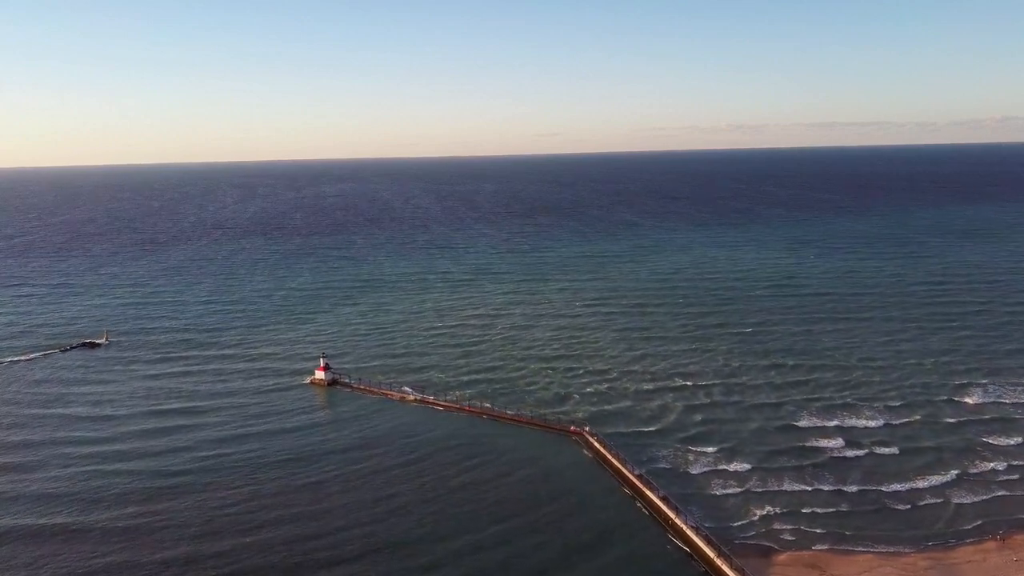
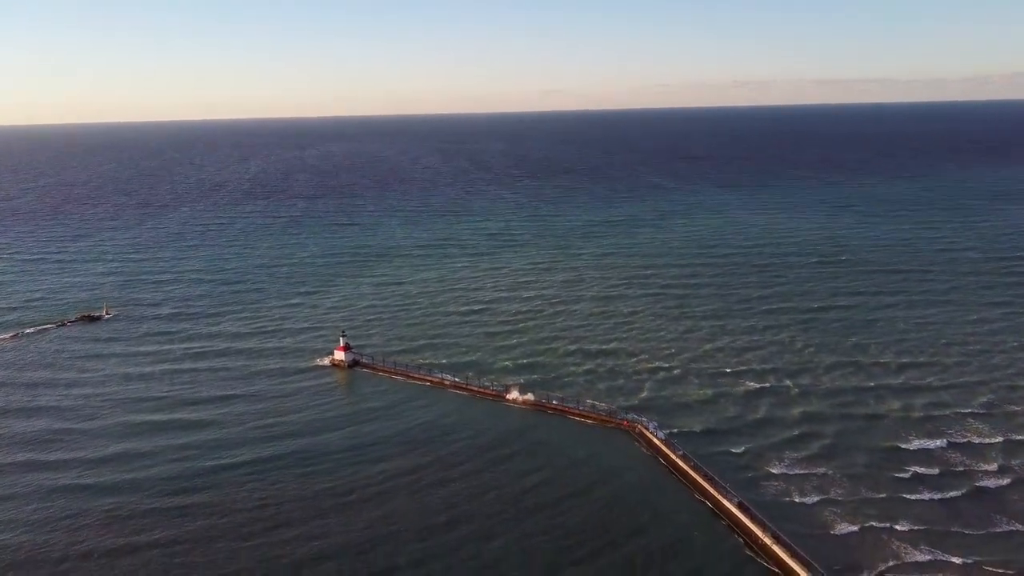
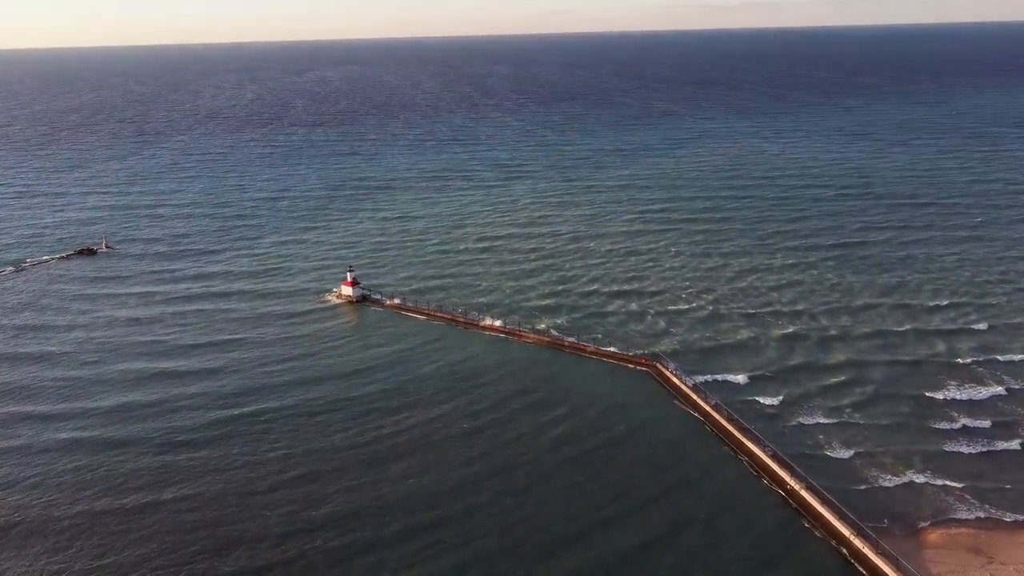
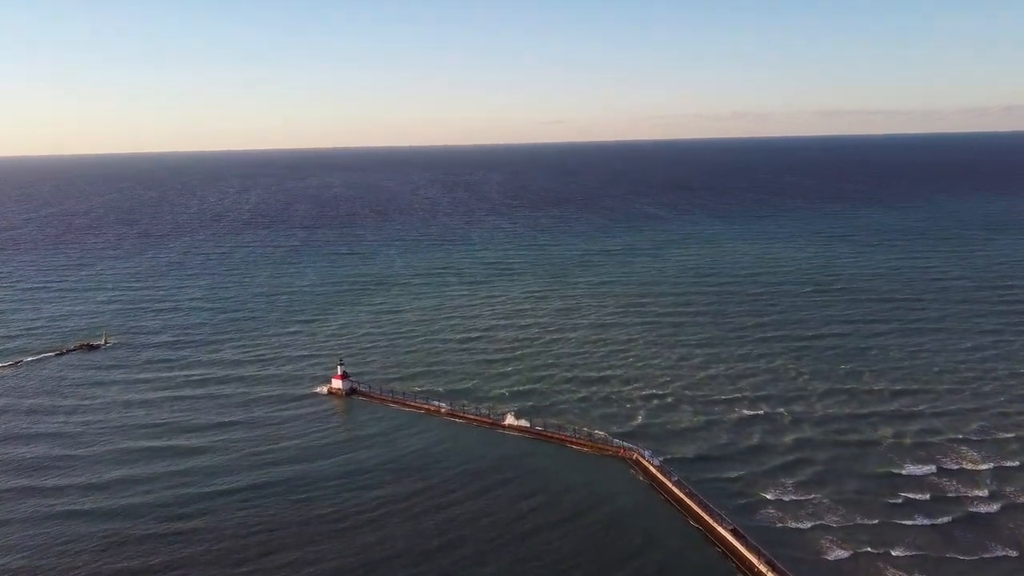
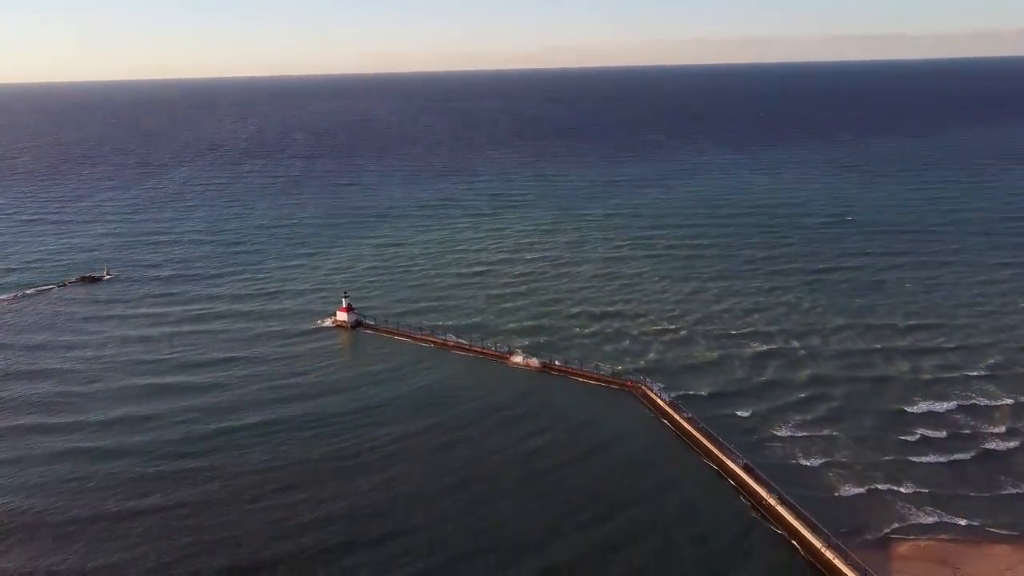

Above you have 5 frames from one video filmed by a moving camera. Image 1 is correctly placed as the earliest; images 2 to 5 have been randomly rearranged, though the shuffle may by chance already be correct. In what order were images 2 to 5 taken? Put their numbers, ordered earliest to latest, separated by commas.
4, 2, 5, 3
